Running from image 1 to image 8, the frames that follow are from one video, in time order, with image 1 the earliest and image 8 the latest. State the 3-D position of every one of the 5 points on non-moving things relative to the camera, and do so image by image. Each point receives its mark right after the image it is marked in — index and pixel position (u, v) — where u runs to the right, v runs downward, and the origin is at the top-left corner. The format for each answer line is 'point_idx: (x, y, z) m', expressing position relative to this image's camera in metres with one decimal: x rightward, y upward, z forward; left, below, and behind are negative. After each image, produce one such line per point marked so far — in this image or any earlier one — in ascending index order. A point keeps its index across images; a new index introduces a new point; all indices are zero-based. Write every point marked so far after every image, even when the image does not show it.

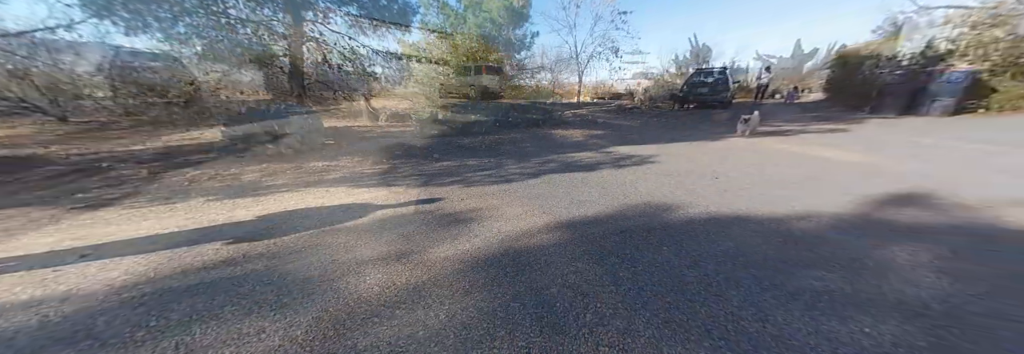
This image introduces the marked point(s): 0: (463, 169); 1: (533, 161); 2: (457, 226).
0: (-0.9, +0.1, +4.8) m
1: (+0.5, +0.3, +5.2) m
2: (-0.6, -0.5, +2.8) m
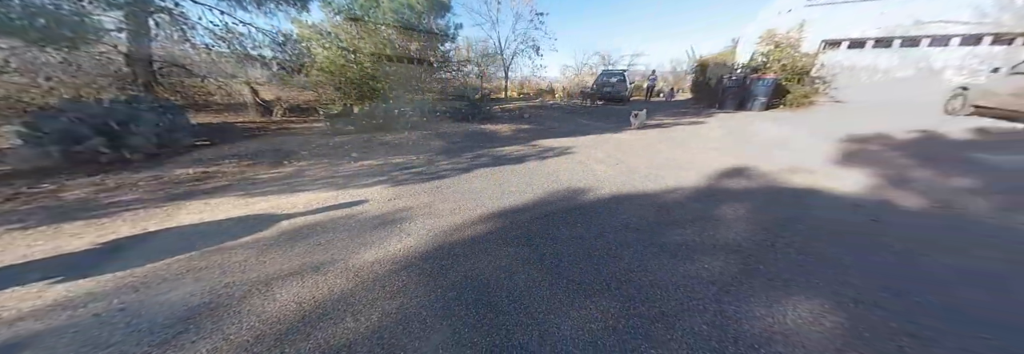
0: (-2.1, +0.1, +4.5) m
1: (-1.0, +0.4, +5.3) m
2: (-1.3, -0.5, +2.6) m
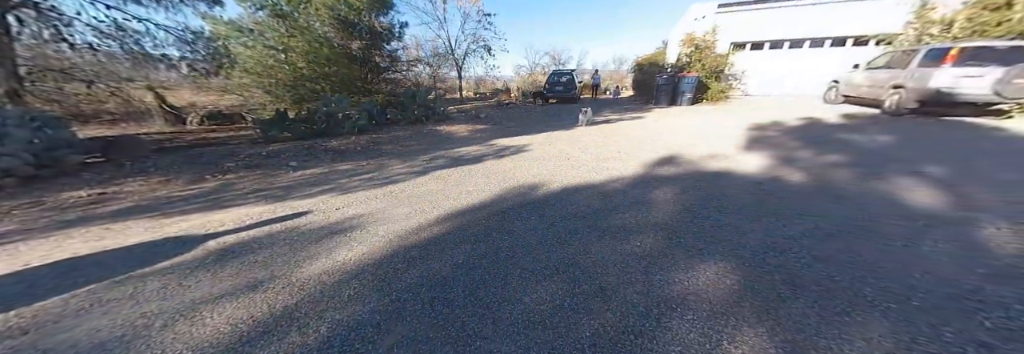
0: (-2.9, 0.0, +4.2) m
1: (-1.8, +0.4, +5.1) m
2: (-1.7, -0.6, +2.5) m
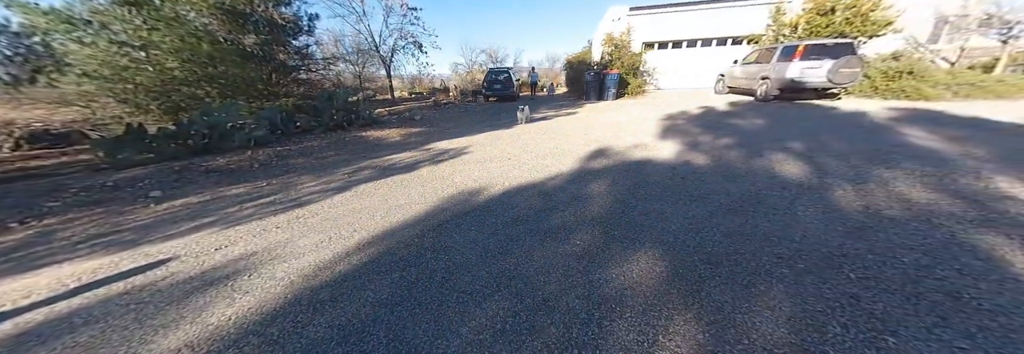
0: (-3.7, -0.4, +3.4) m
1: (-3.0, +0.1, +4.5) m
2: (-2.2, -0.8, +1.9) m
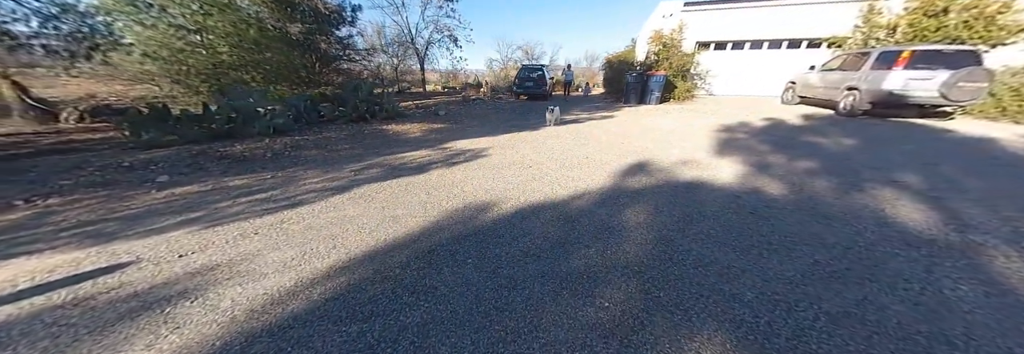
0: (-3.6, -0.2, +3.2) m
1: (-2.6, +0.1, +4.2) m
2: (-2.2, -0.8, +1.6) m
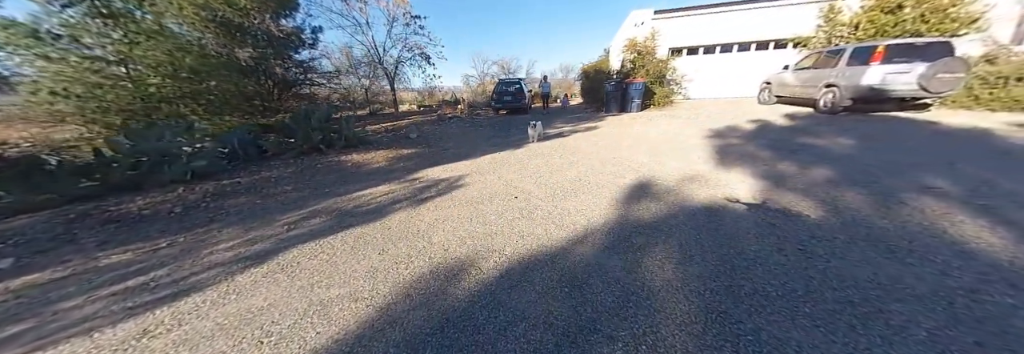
0: (-3.7, -0.9, +2.2) m
1: (-2.9, -0.5, +3.3) m
2: (-2.3, -1.4, +0.6) m
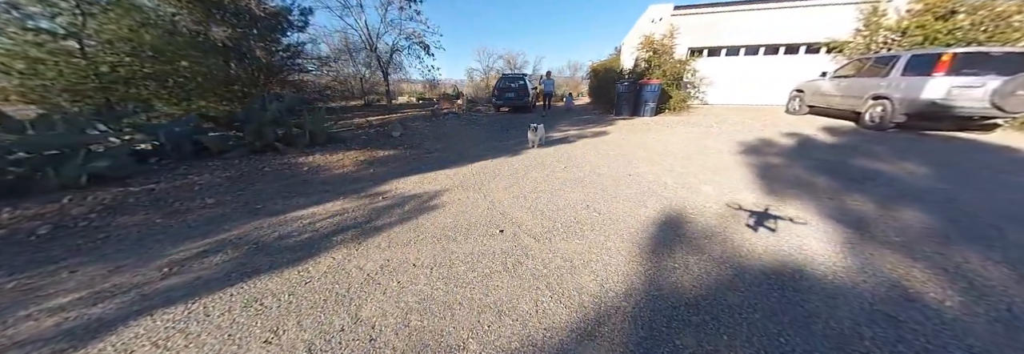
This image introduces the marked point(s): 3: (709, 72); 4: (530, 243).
0: (-3.9, -1.1, +1.3) m
1: (-3.0, -0.7, +2.4) m
2: (-2.5, -1.6, -0.3) m
3: (+9.1, +4.9, +12.2) m
4: (+0.1, -0.6, +2.6) m
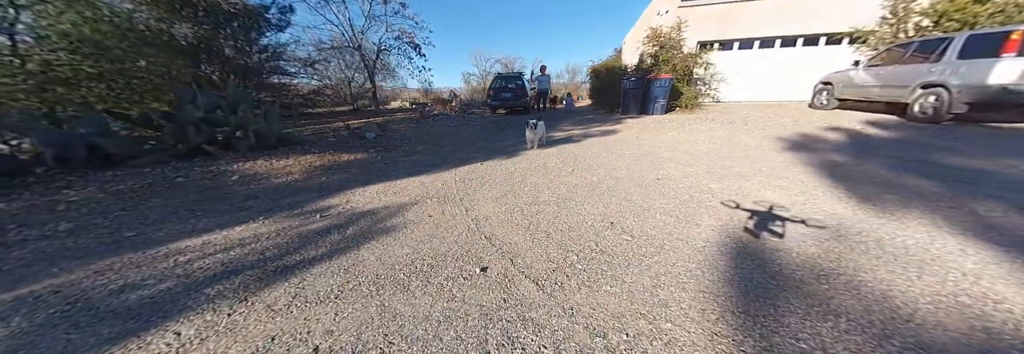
0: (-4.0, -1.1, +0.3) m
1: (-3.1, -0.8, +1.4) m
2: (-2.6, -1.6, -1.3) m
3: (+9.0, +4.7, +11.3) m
4: (+0.1, -0.7, +1.6) m
